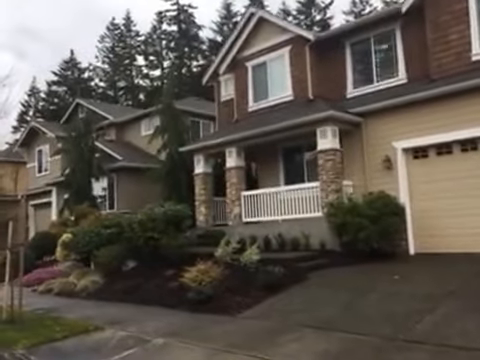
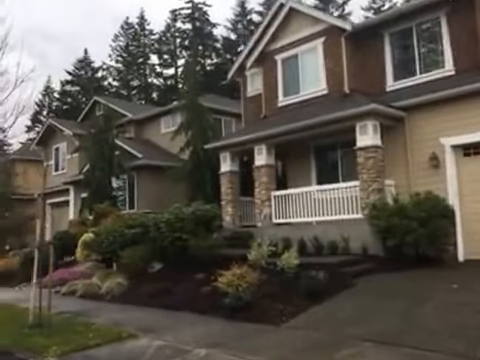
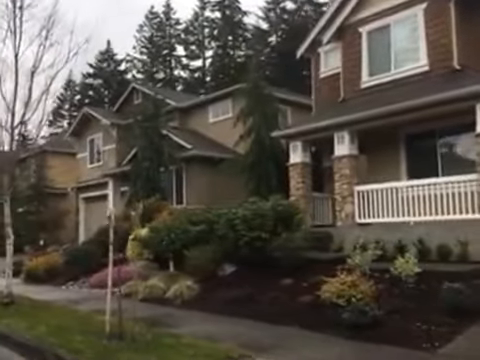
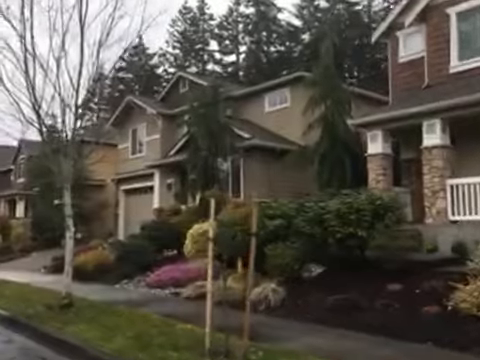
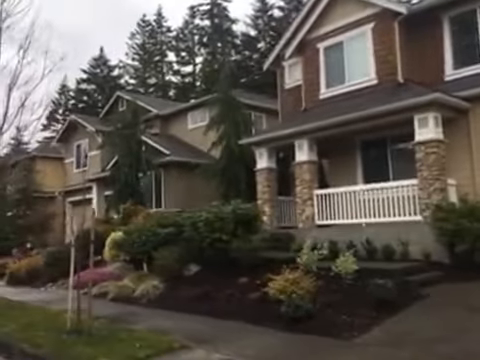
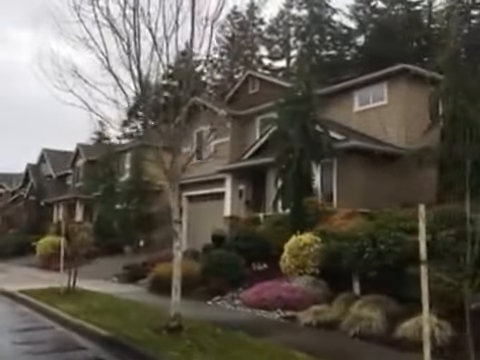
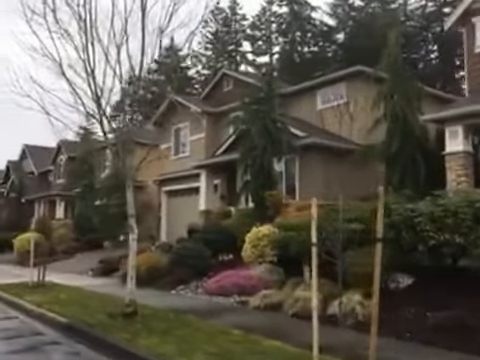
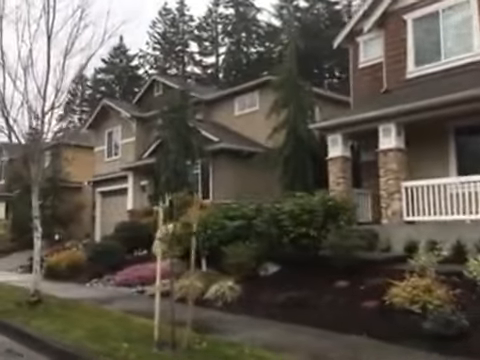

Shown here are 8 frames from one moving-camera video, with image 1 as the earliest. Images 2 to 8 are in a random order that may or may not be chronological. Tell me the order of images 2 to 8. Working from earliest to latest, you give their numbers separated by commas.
2, 5, 3, 8, 4, 7, 6
